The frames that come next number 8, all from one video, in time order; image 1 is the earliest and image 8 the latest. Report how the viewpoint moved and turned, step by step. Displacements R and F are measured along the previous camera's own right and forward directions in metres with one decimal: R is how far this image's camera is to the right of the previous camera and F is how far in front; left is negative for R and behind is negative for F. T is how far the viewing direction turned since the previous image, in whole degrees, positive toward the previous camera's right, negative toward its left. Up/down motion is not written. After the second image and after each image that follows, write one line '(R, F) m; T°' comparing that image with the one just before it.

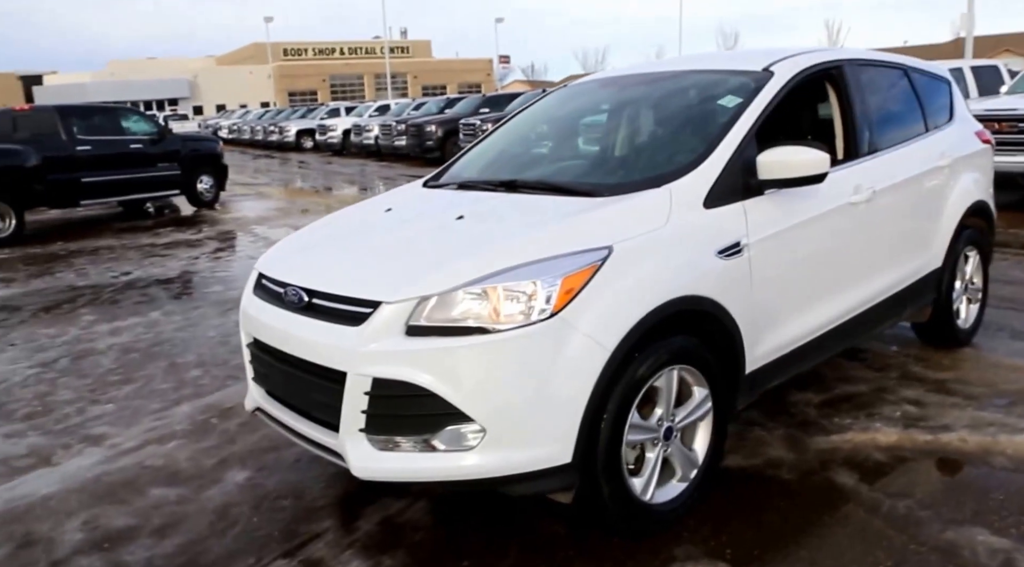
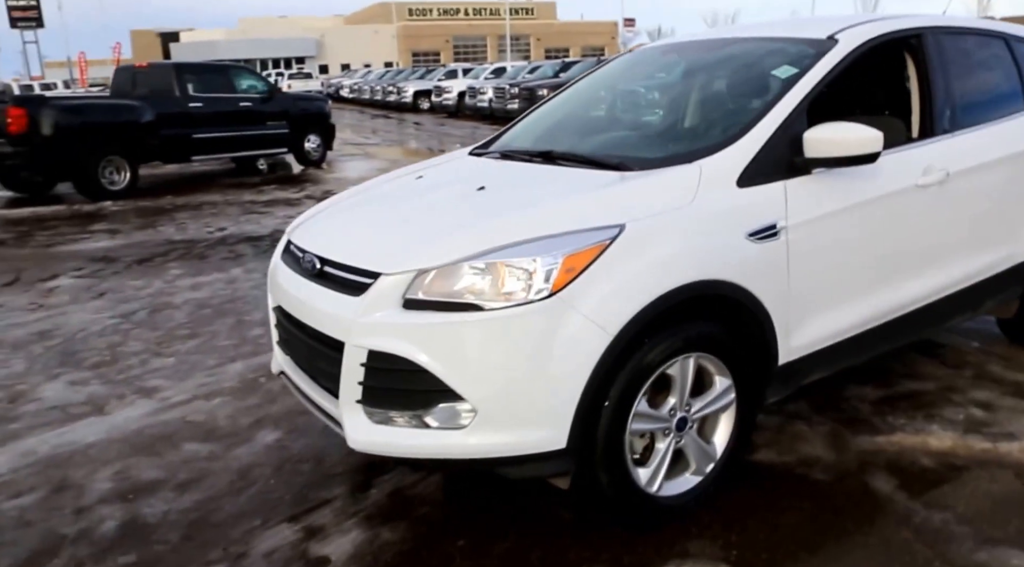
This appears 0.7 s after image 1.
(+0.4, +0.1) m; -8°
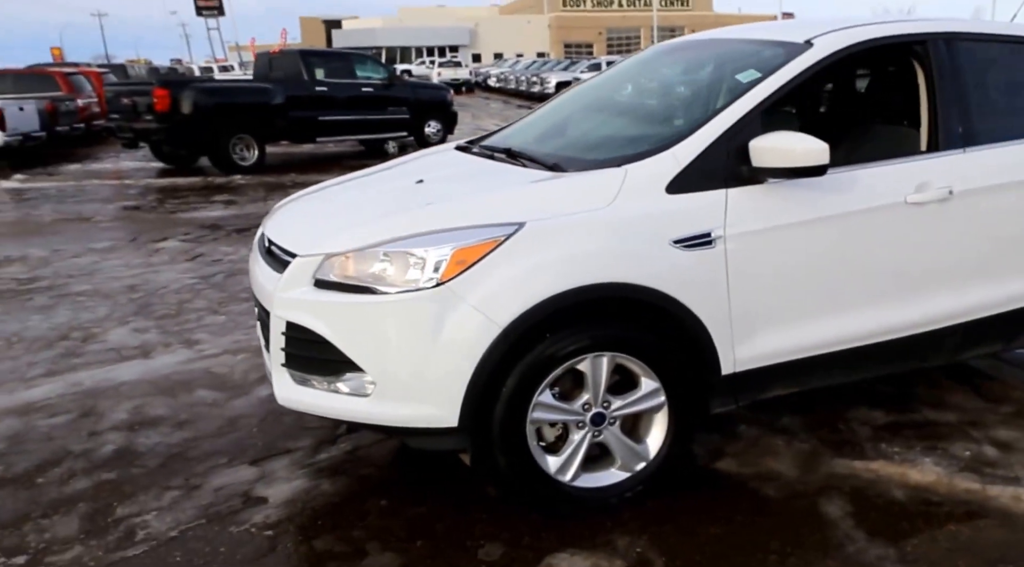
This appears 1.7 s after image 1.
(+0.8, -0.2) m; -10°
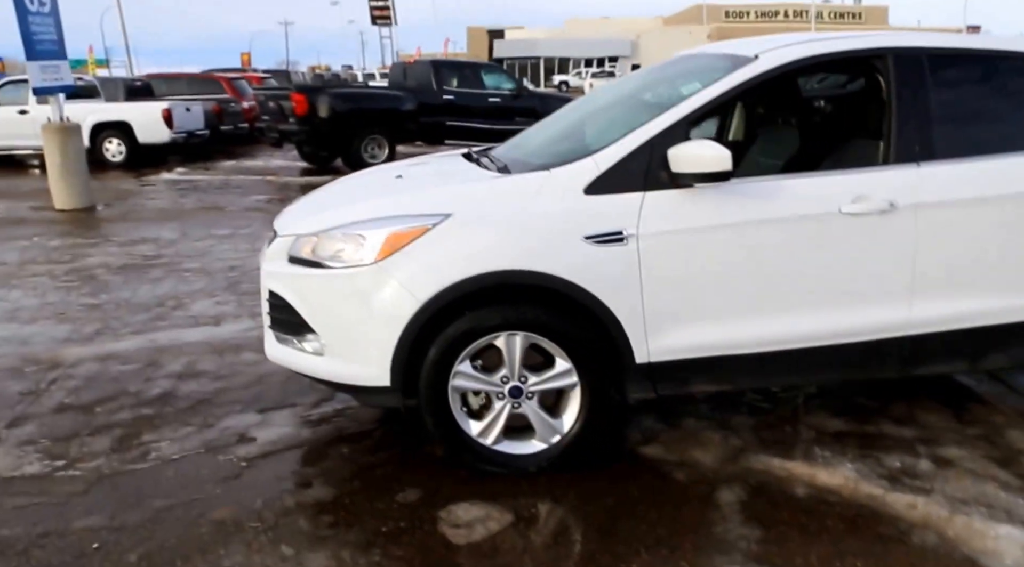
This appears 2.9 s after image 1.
(+0.9, -0.5) m; -10°
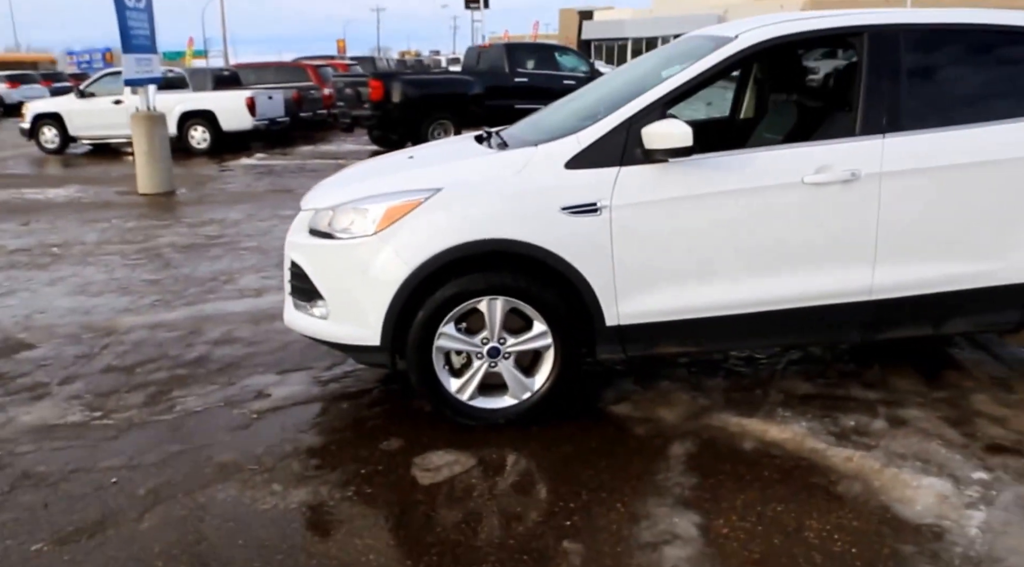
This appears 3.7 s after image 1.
(+0.5, -0.3) m; -6°
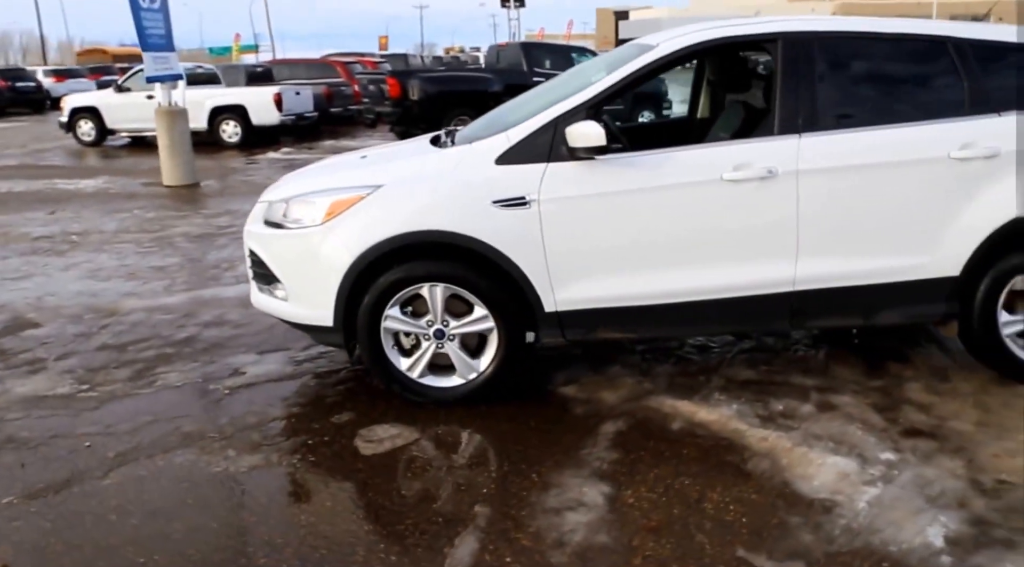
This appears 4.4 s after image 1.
(+0.5, -0.2) m; -3°
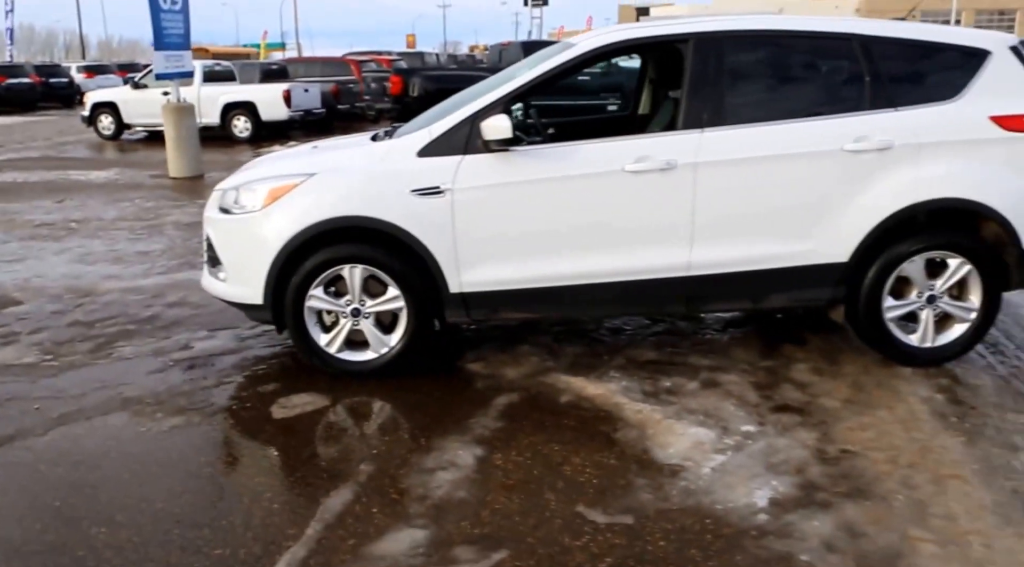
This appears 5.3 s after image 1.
(+0.6, -0.3) m; -2°
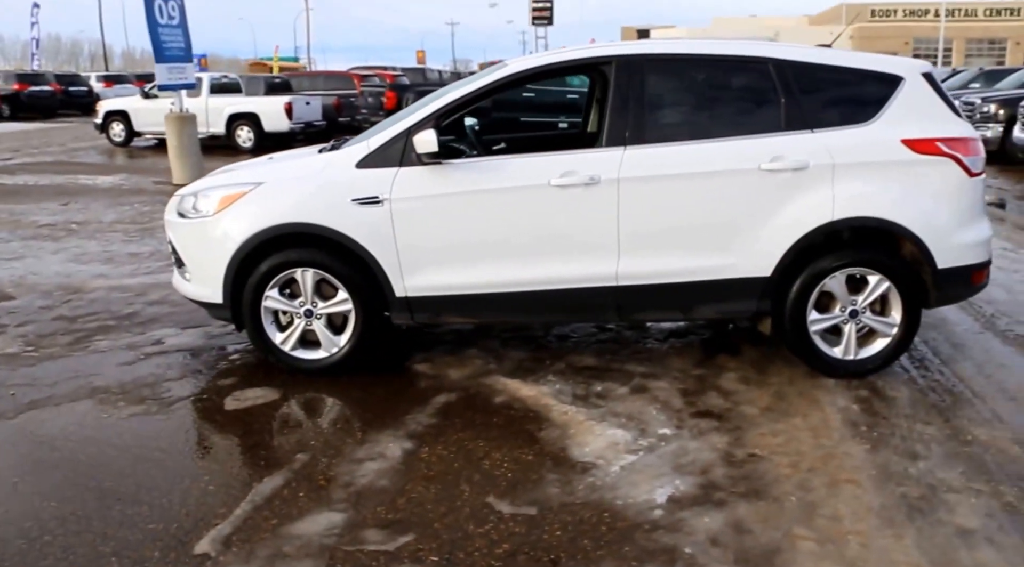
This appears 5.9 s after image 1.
(+0.4, -0.2) m; -2°
